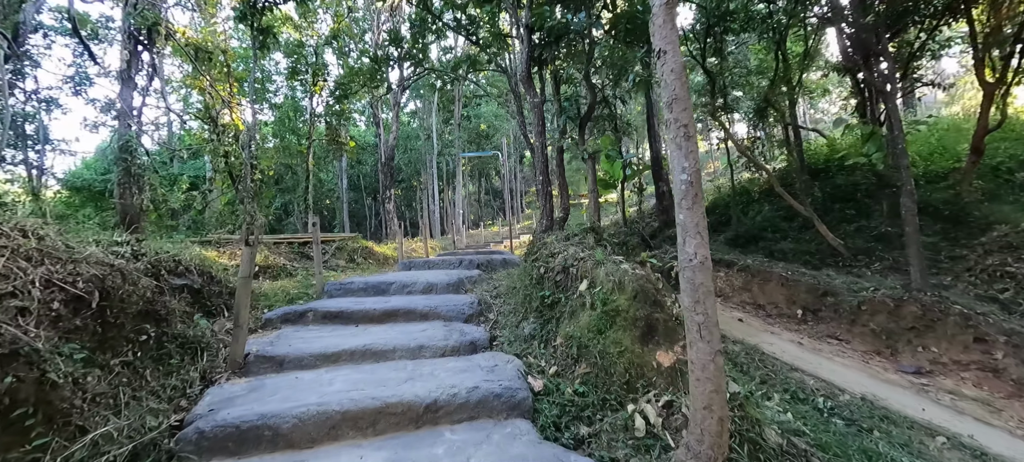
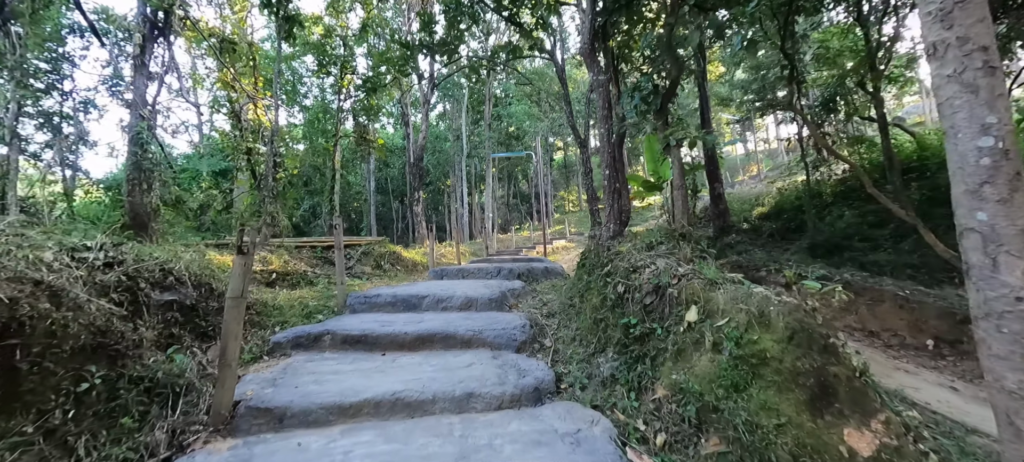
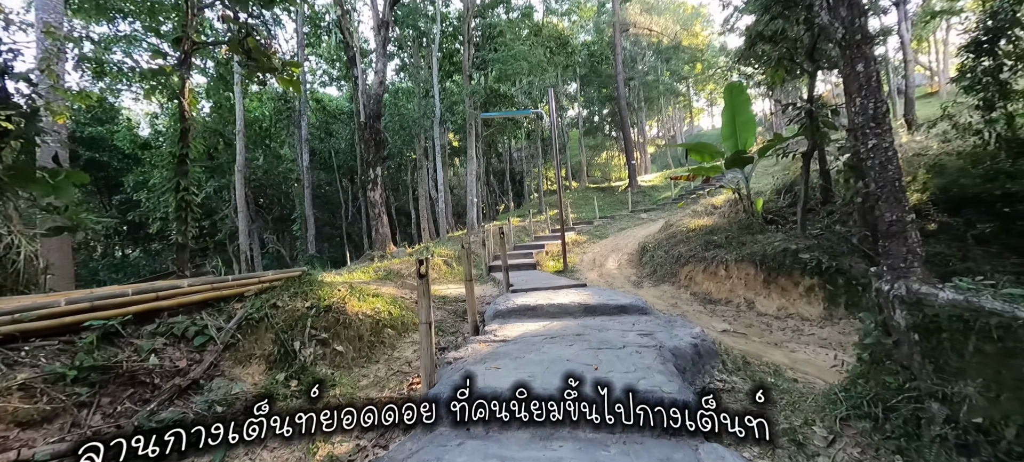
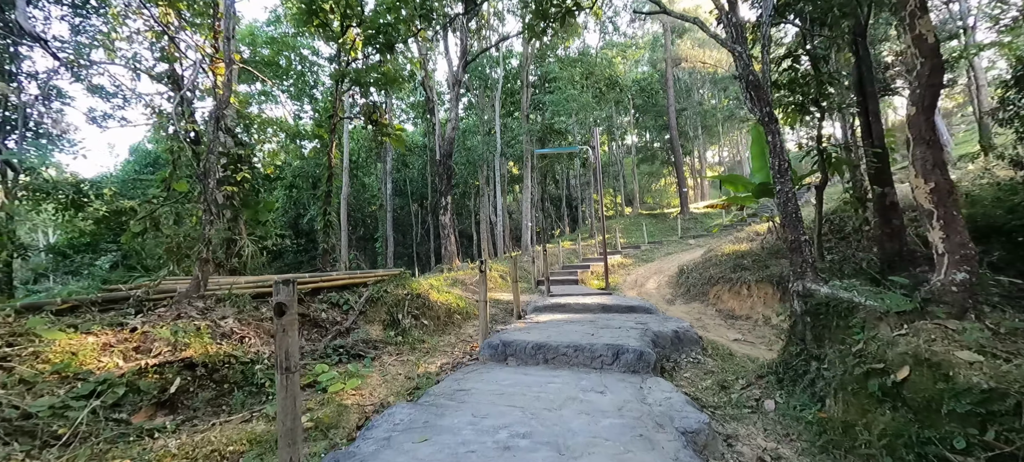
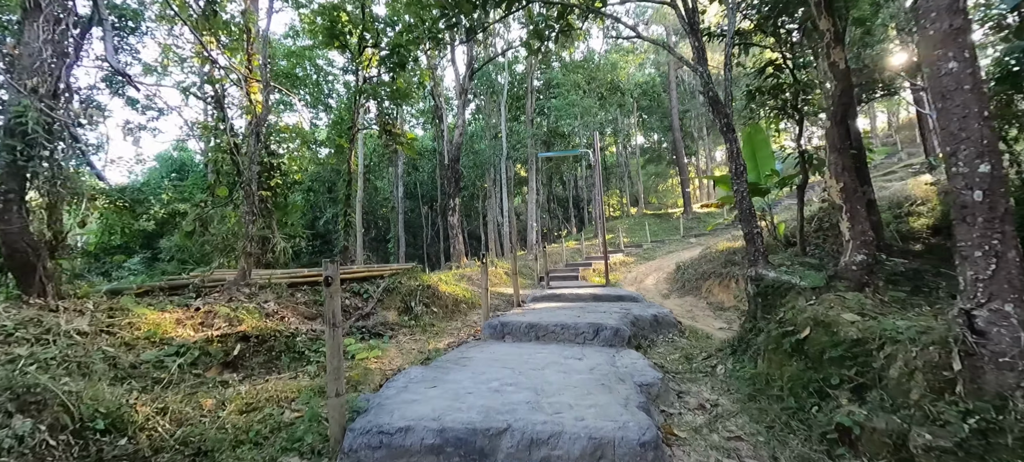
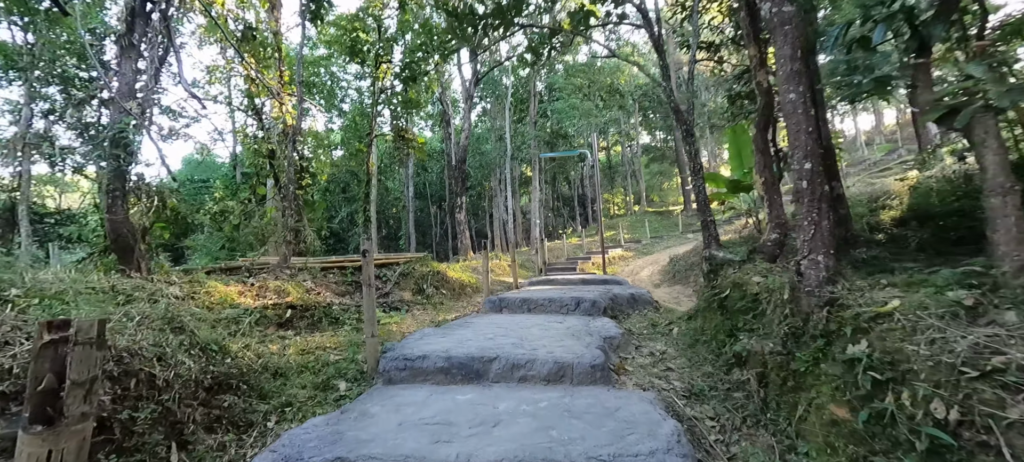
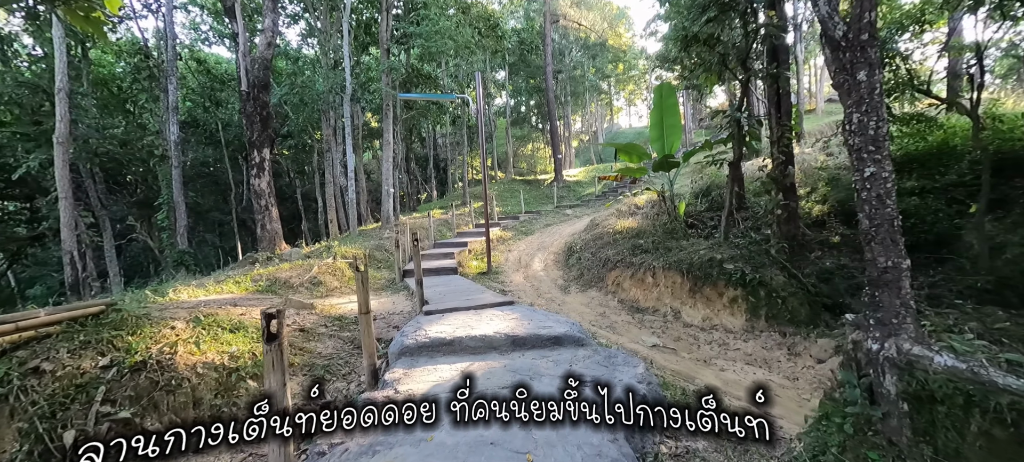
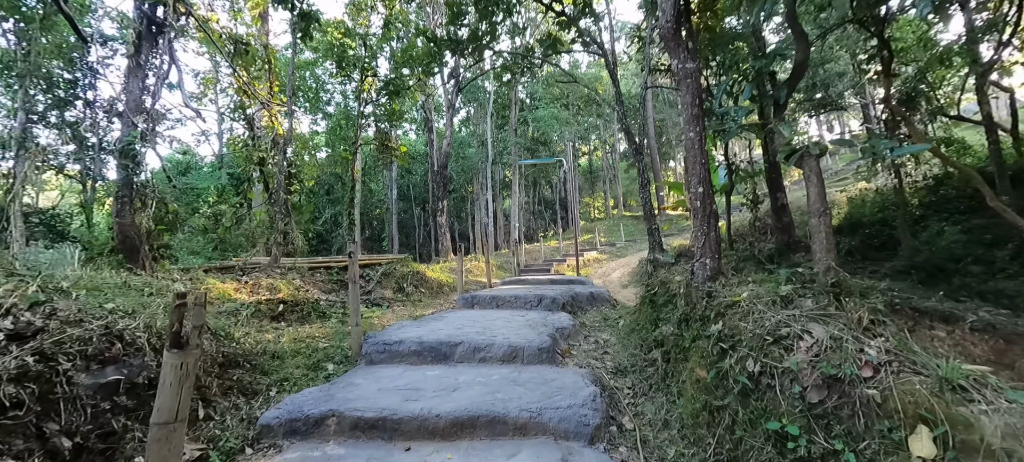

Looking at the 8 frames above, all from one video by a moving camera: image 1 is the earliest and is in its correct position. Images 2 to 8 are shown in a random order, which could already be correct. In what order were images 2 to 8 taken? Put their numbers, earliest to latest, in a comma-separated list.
2, 8, 6, 5, 4, 3, 7
